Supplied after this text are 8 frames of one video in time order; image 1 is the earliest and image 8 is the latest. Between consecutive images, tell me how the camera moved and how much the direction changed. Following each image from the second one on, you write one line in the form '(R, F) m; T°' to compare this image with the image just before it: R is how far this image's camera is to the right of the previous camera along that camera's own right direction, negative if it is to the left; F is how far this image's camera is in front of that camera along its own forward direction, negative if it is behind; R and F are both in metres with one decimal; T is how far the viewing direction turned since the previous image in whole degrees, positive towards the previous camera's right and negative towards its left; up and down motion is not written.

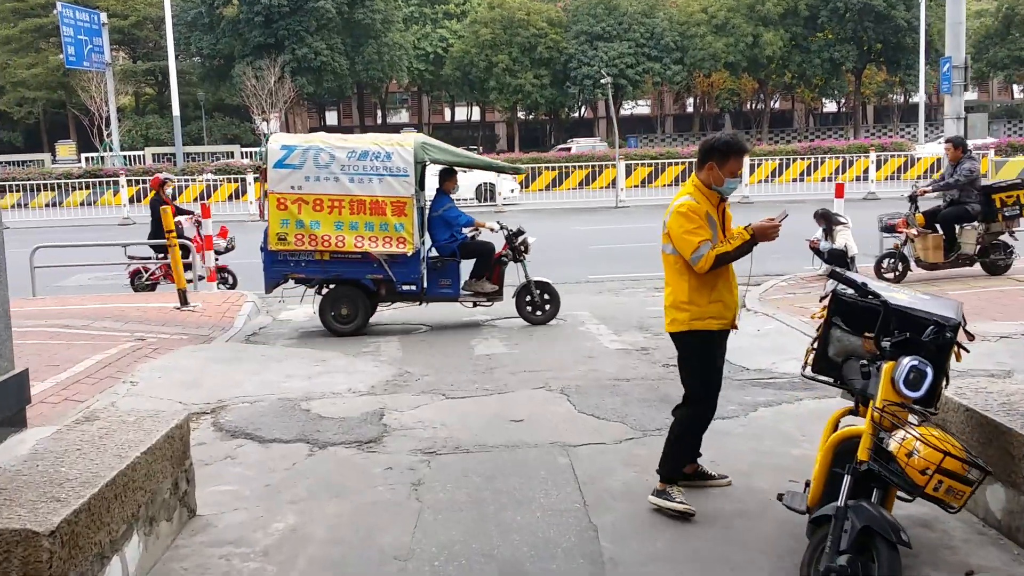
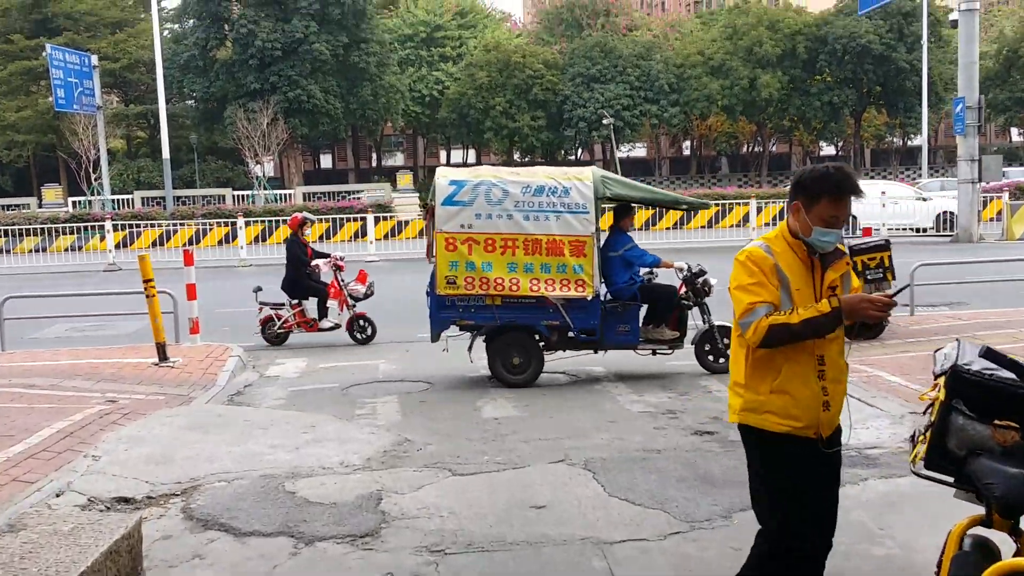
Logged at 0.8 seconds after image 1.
(-0.1, +0.7) m; 0°
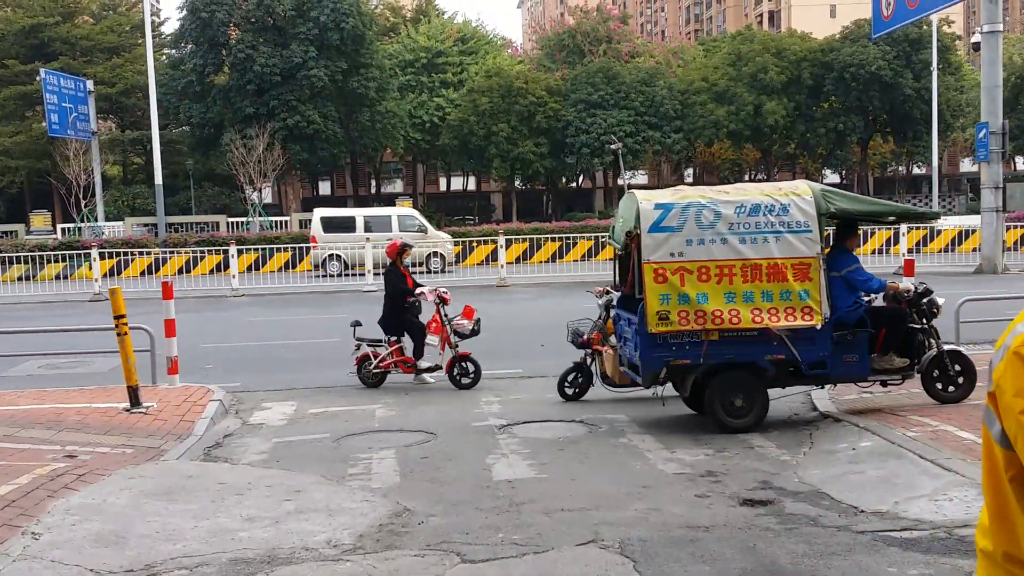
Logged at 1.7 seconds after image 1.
(-0.1, +0.9) m; 0°
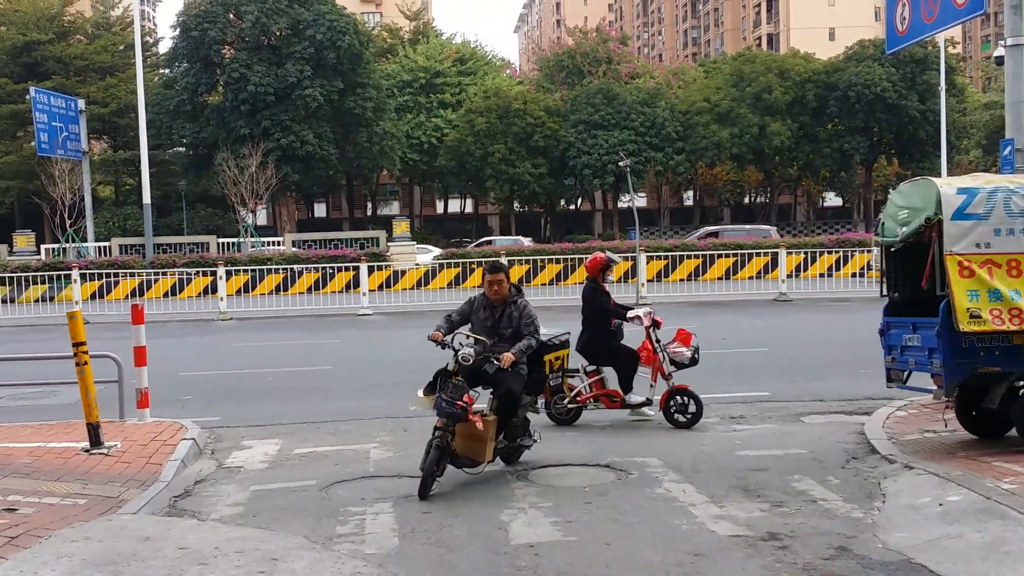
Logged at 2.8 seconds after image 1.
(-0.1, +1.0) m; 0°
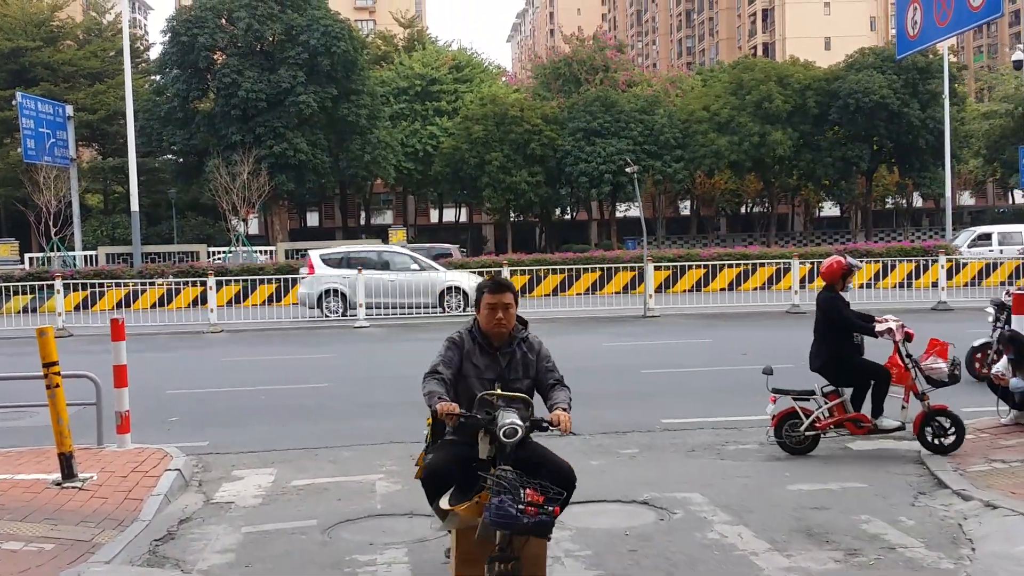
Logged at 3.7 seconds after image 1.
(-0.2, +0.7) m; 0°
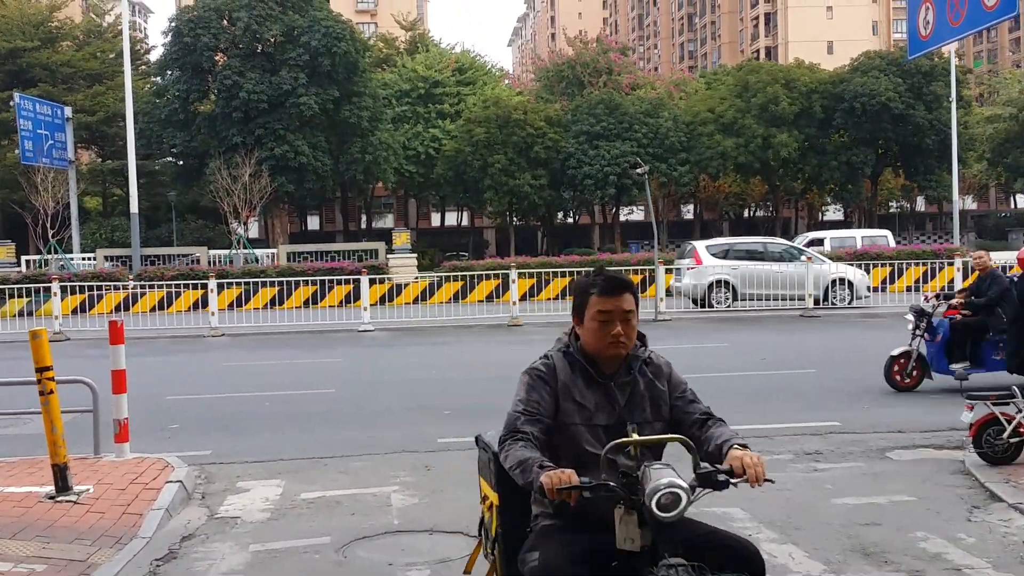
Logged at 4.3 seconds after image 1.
(-0.2, +0.4) m; 0°
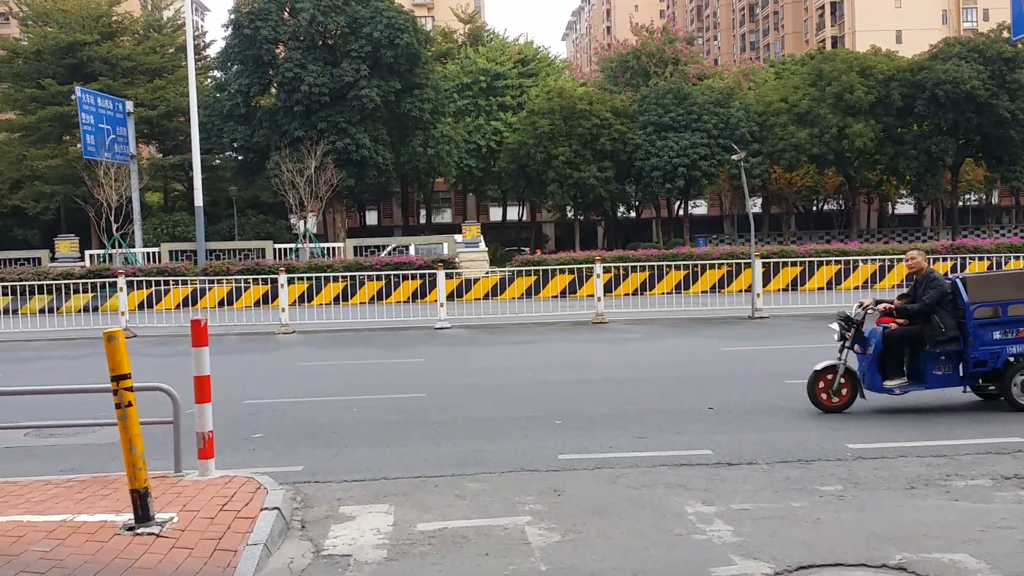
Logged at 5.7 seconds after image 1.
(-0.6, +1.0) m; -3°
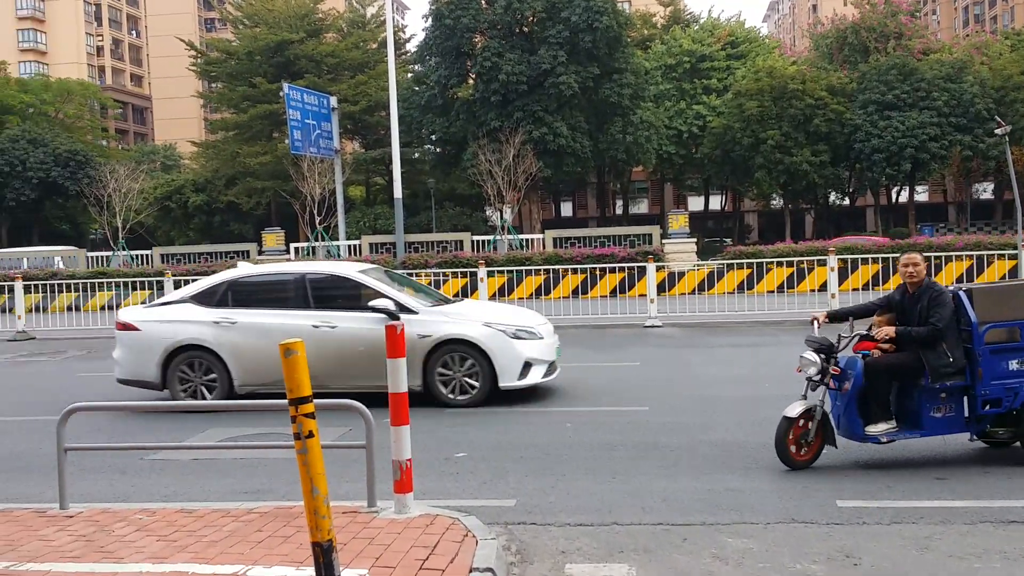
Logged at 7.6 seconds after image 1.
(-0.4, +1.3) m; -11°
